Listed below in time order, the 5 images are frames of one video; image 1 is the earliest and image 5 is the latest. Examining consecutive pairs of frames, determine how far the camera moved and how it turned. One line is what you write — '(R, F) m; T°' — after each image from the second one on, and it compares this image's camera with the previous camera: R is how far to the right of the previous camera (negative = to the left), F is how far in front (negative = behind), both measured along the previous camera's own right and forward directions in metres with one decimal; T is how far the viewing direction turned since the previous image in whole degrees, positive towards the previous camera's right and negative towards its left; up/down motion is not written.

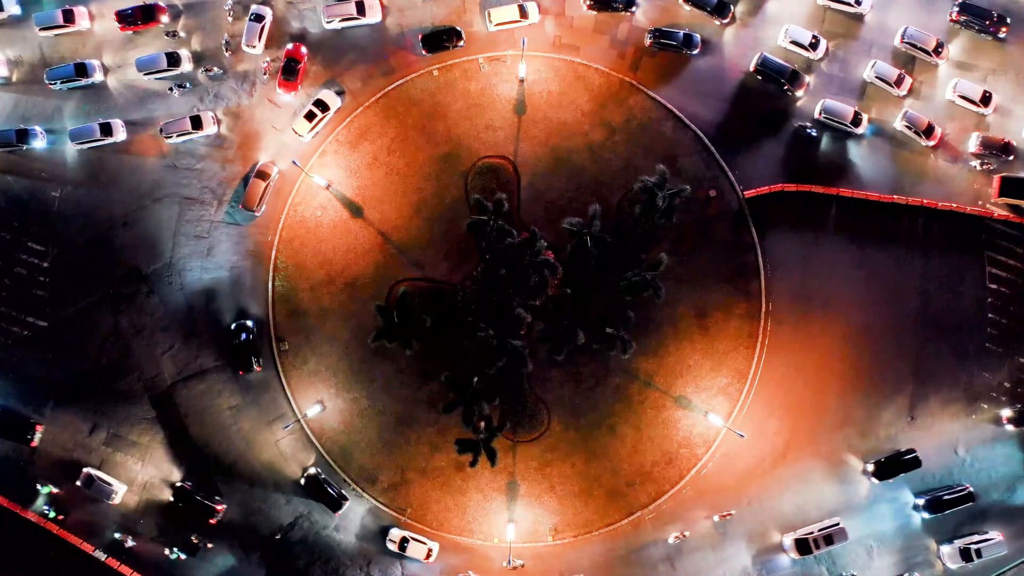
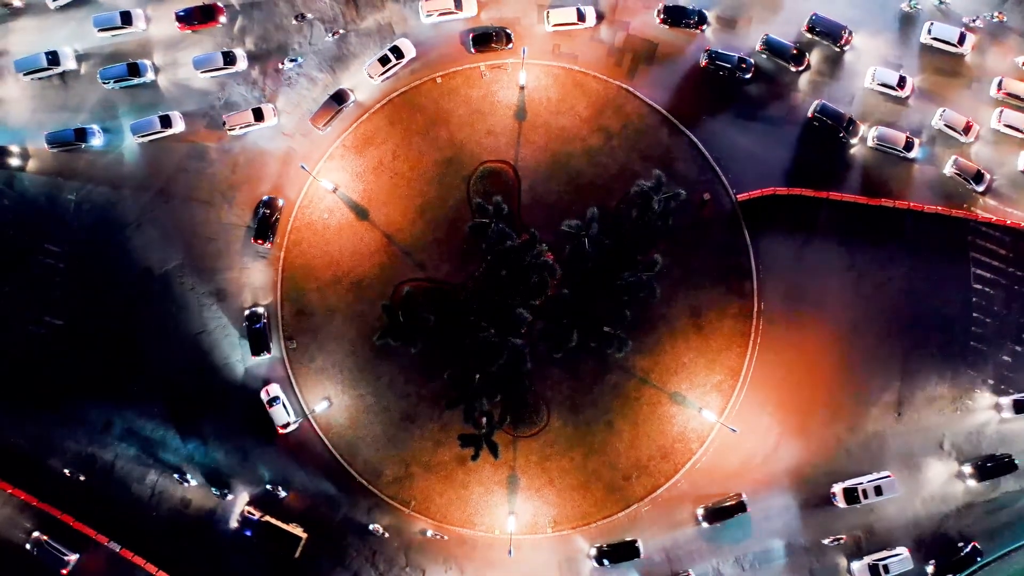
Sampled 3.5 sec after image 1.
(0.0, -1.2) m; 0°
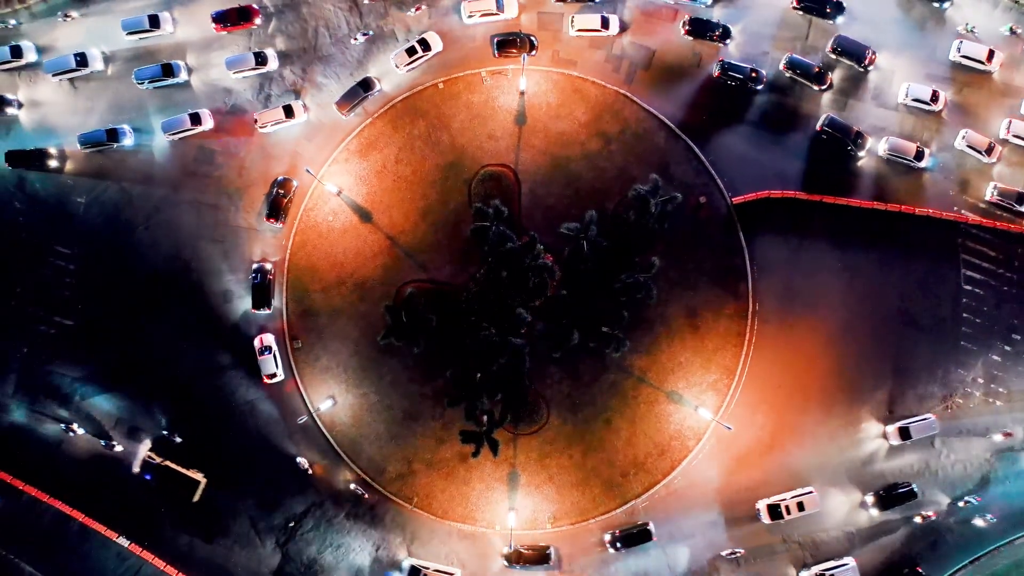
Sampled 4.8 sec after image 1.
(0.0, -0.8) m; 0°
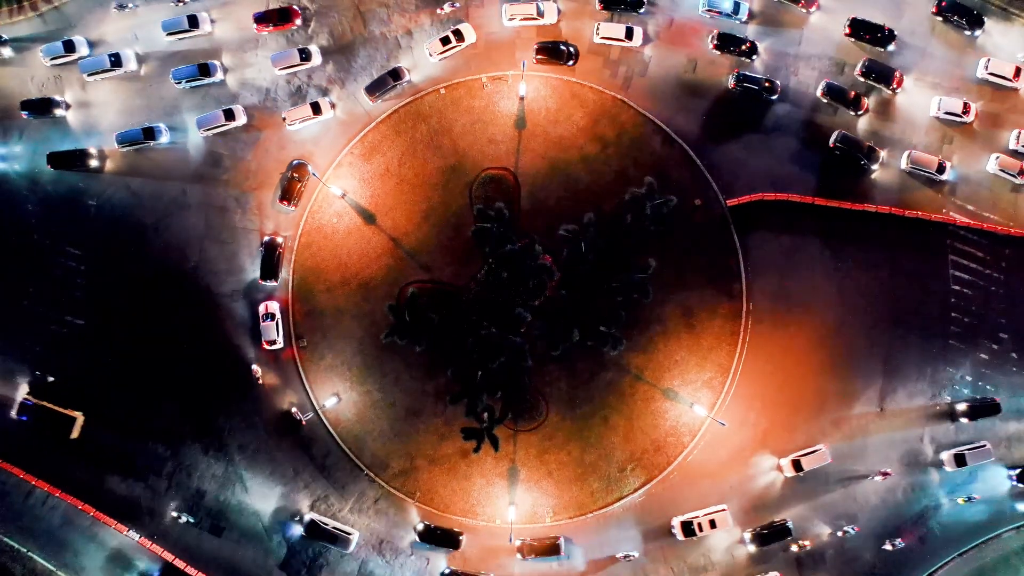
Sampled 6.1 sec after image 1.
(0.0, -1.0) m; 0°
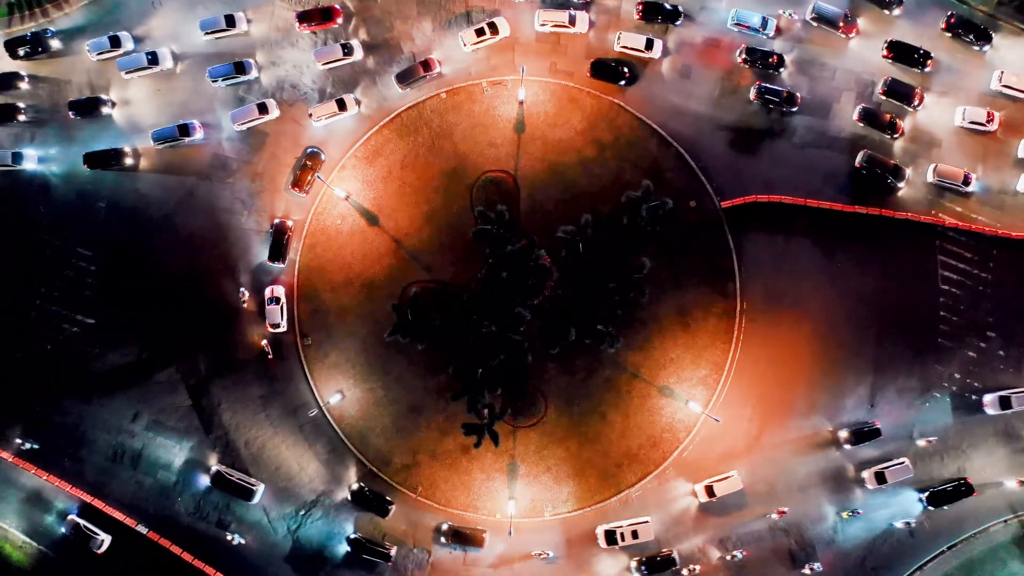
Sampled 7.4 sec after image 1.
(+0.1, -1.0) m; 0°
